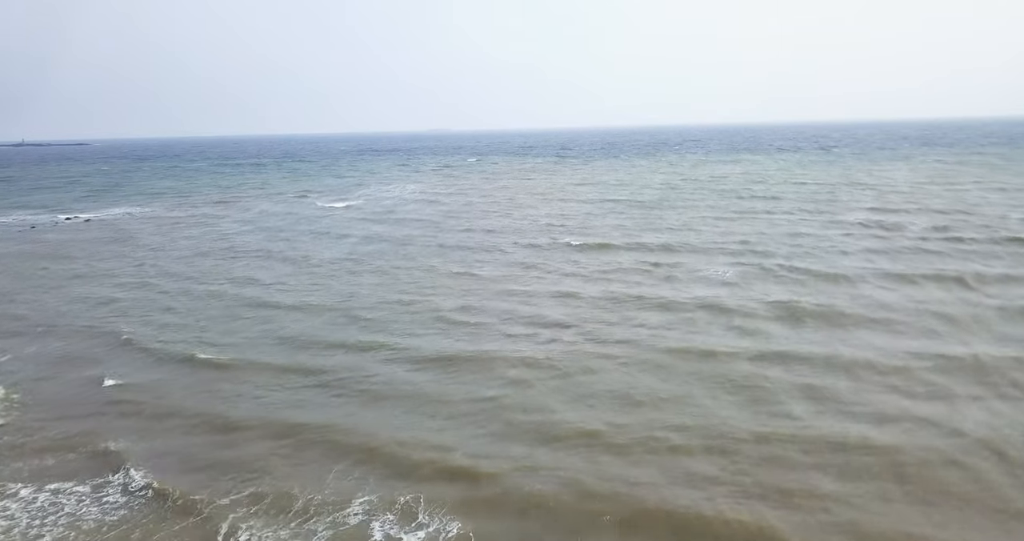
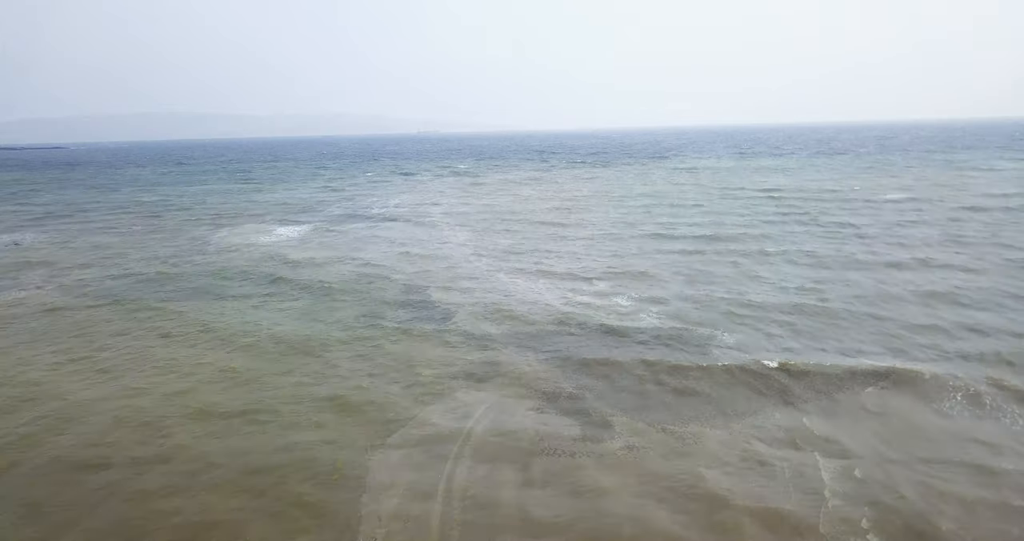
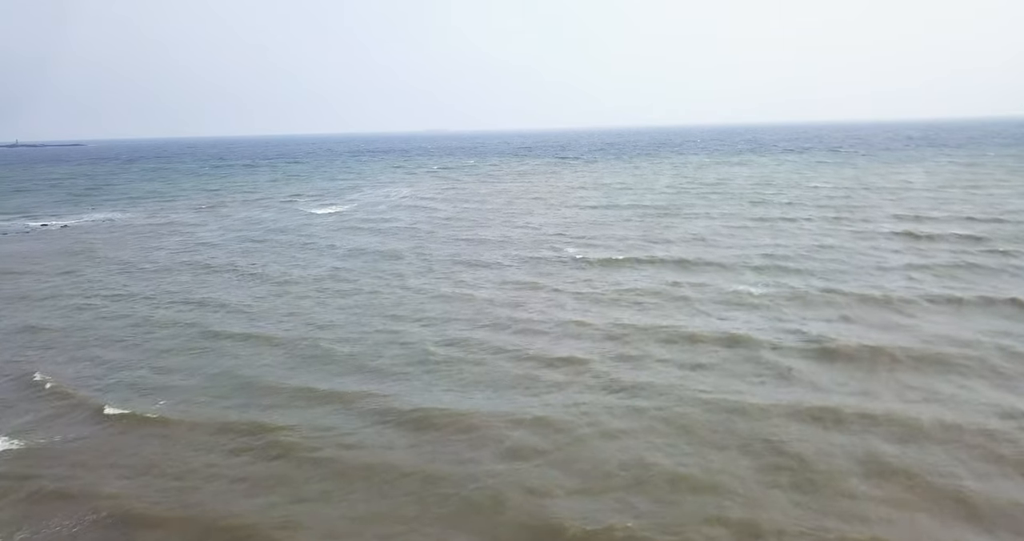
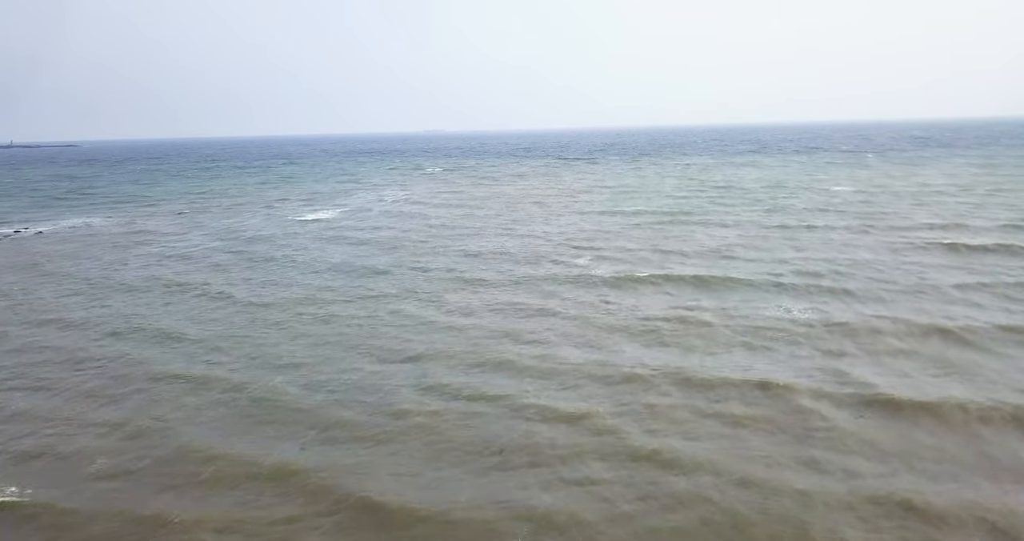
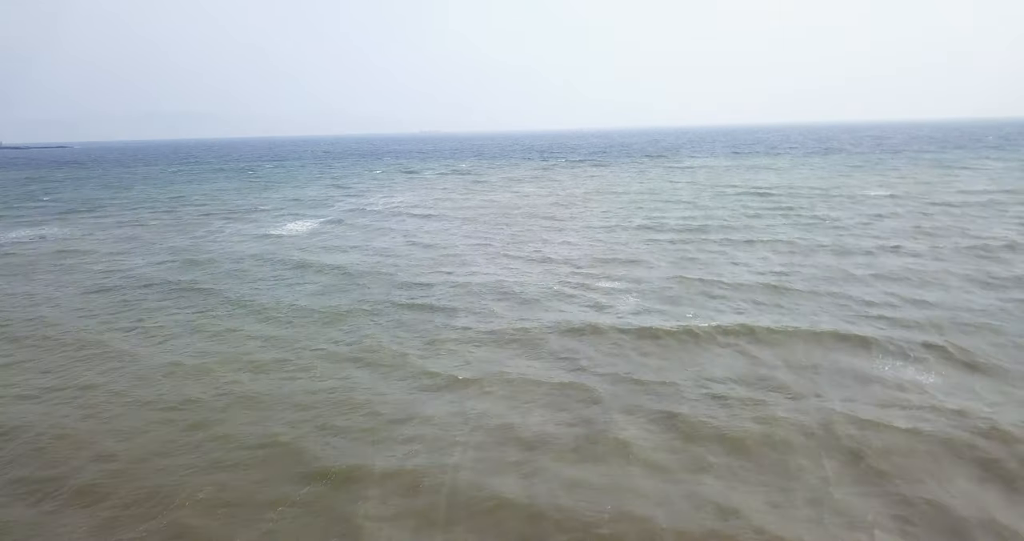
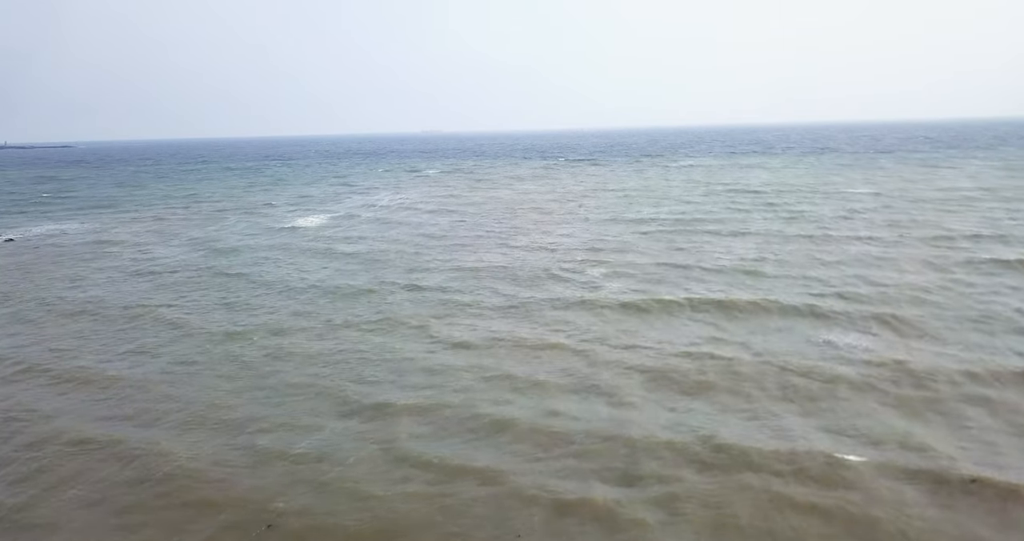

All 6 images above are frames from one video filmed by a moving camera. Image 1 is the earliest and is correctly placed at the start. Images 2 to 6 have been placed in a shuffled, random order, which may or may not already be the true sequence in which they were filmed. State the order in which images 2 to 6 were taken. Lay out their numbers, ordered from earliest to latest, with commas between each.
3, 4, 6, 5, 2
